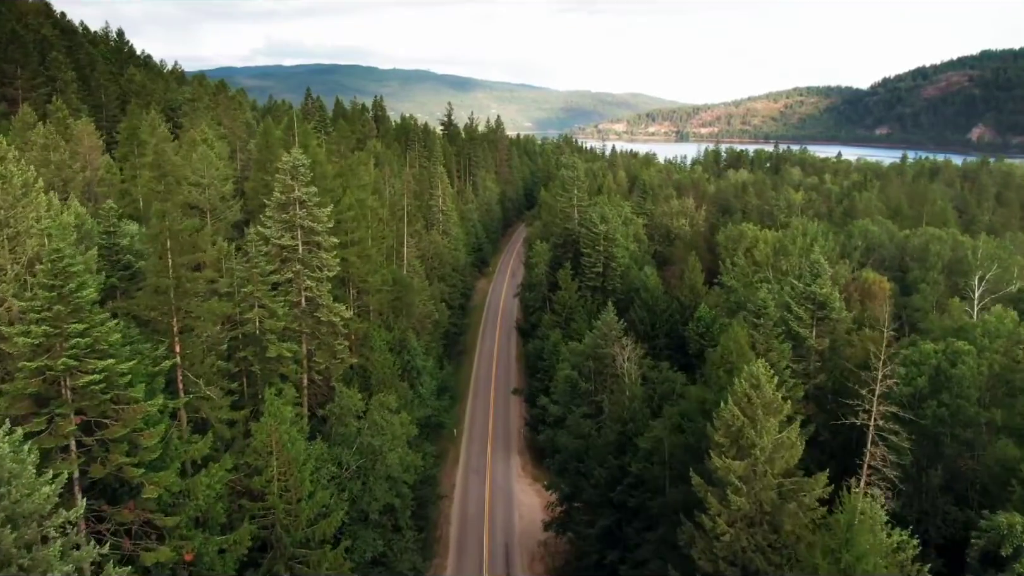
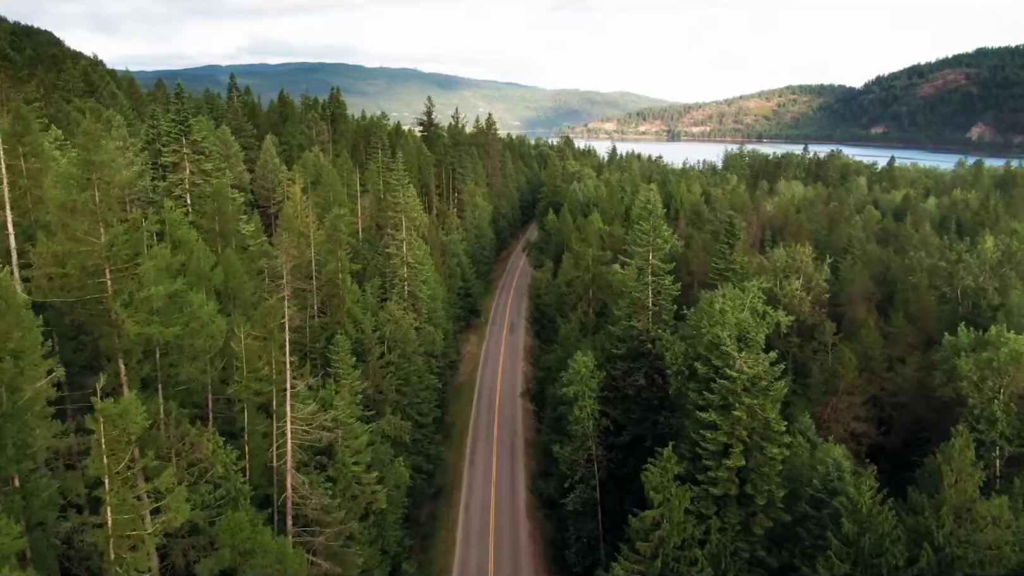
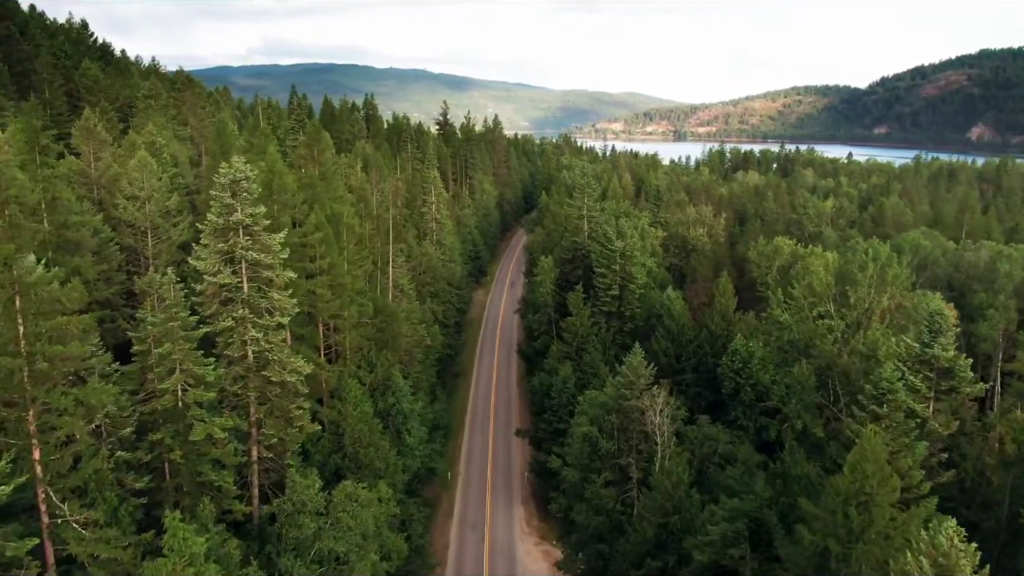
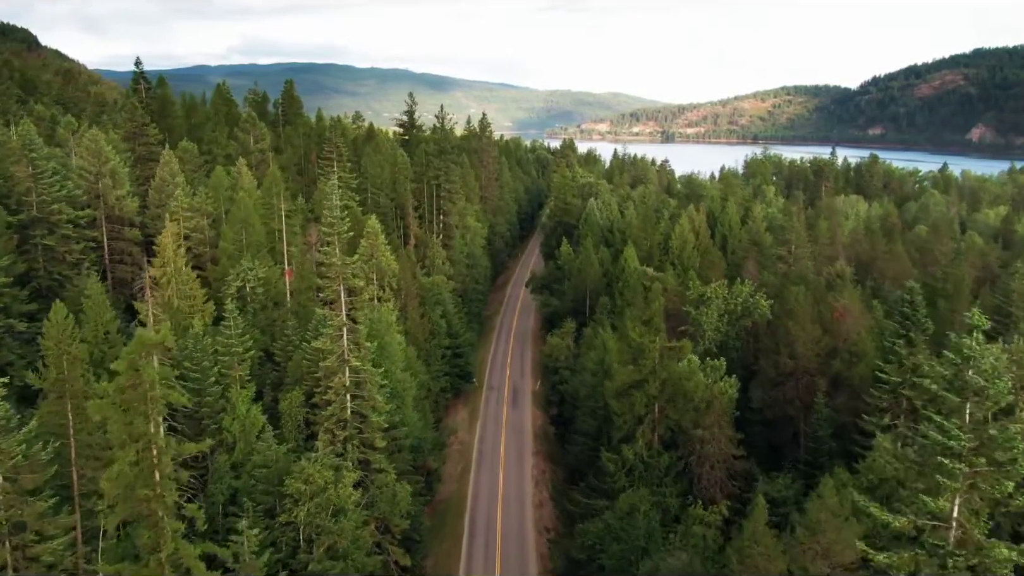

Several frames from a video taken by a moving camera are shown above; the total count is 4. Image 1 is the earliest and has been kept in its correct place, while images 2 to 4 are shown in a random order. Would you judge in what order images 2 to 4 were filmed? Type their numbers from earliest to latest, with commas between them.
3, 2, 4
